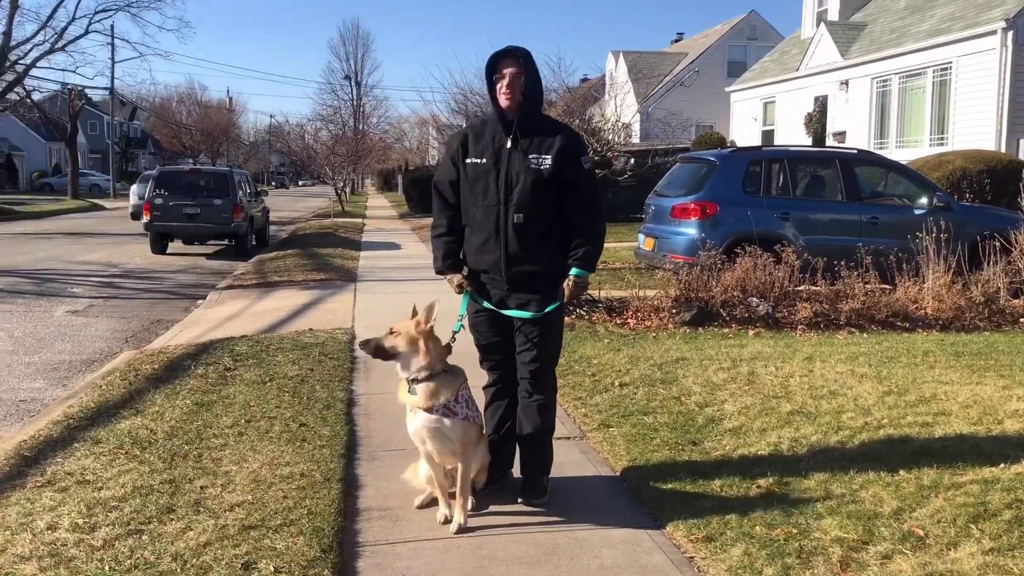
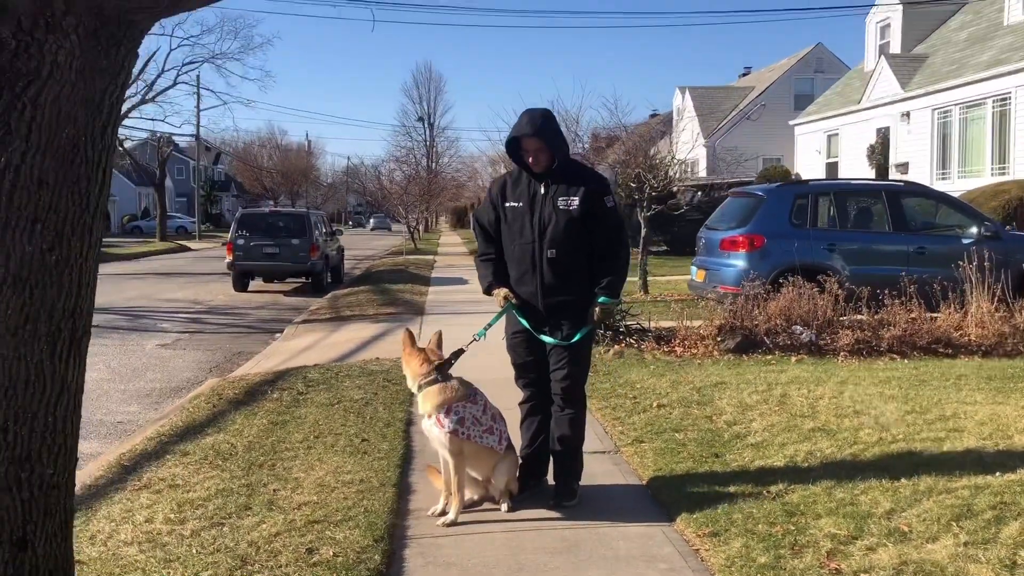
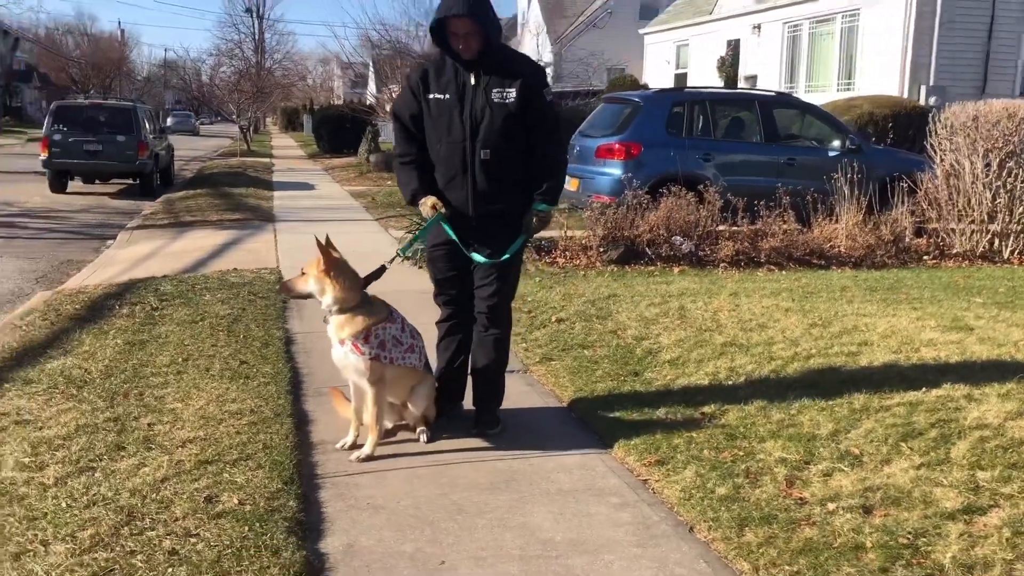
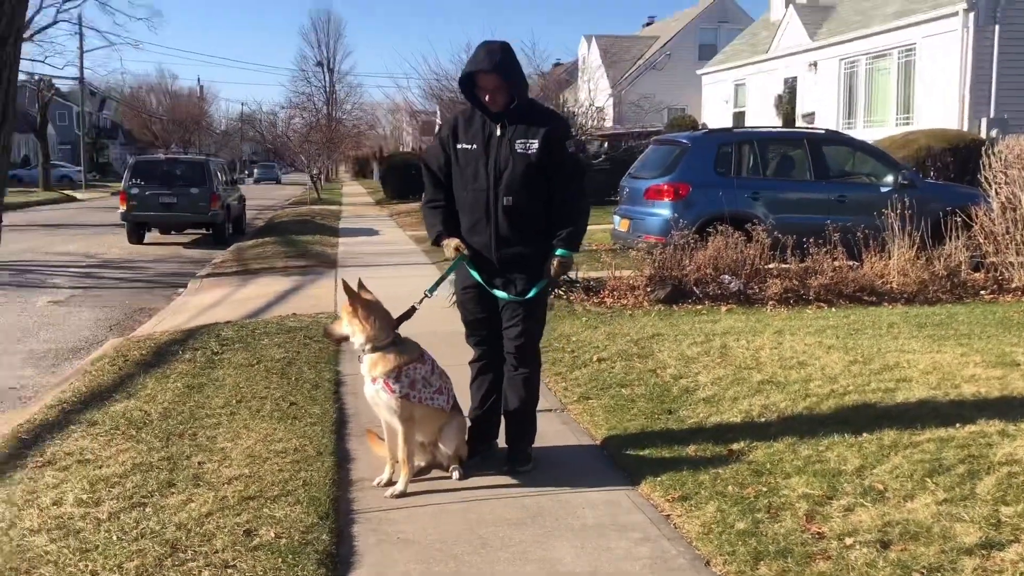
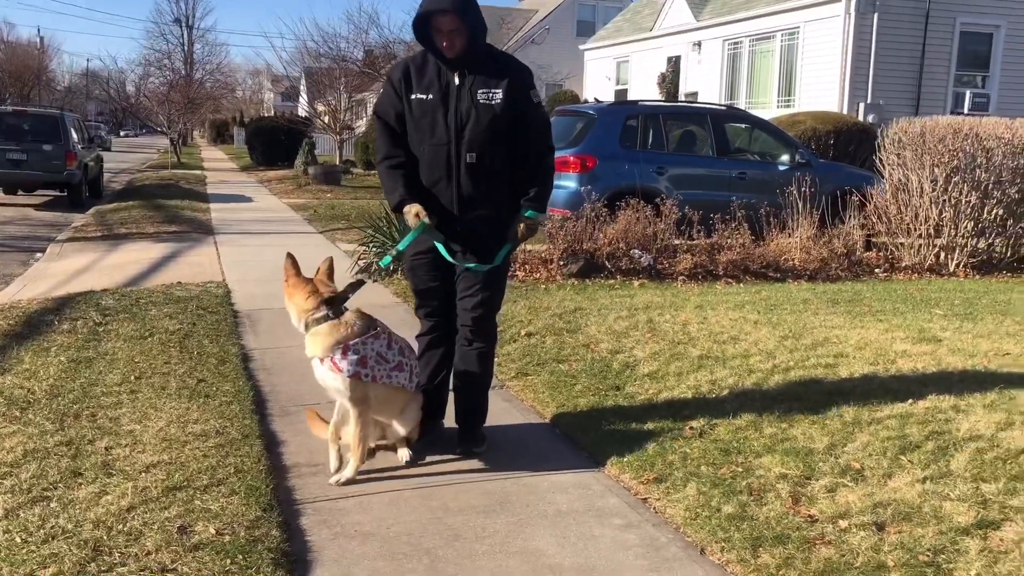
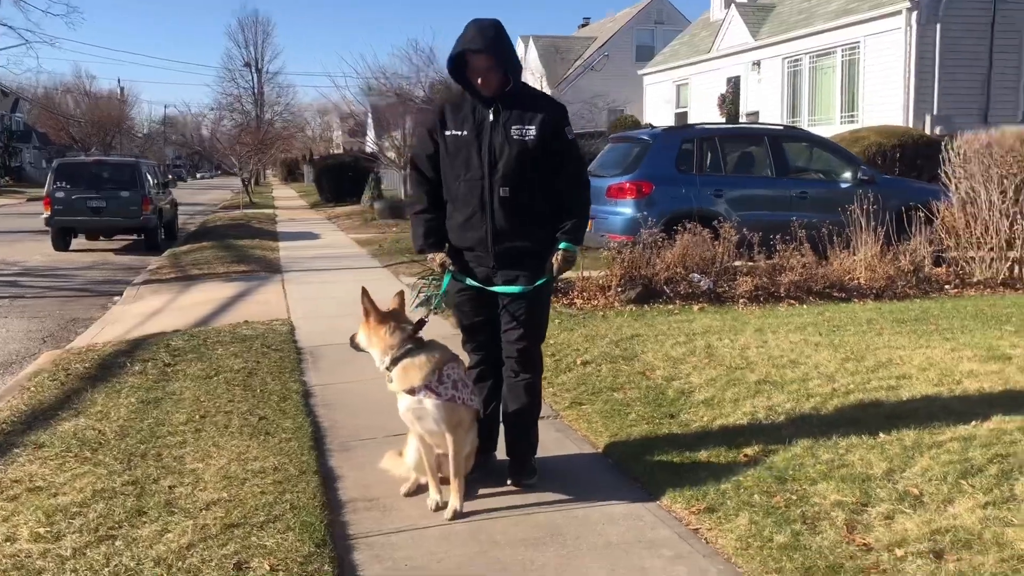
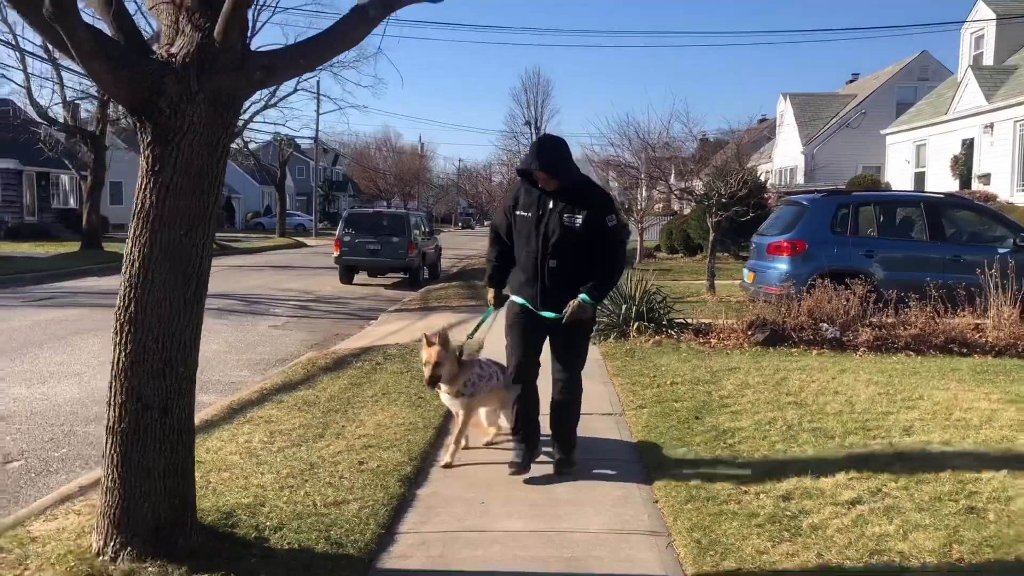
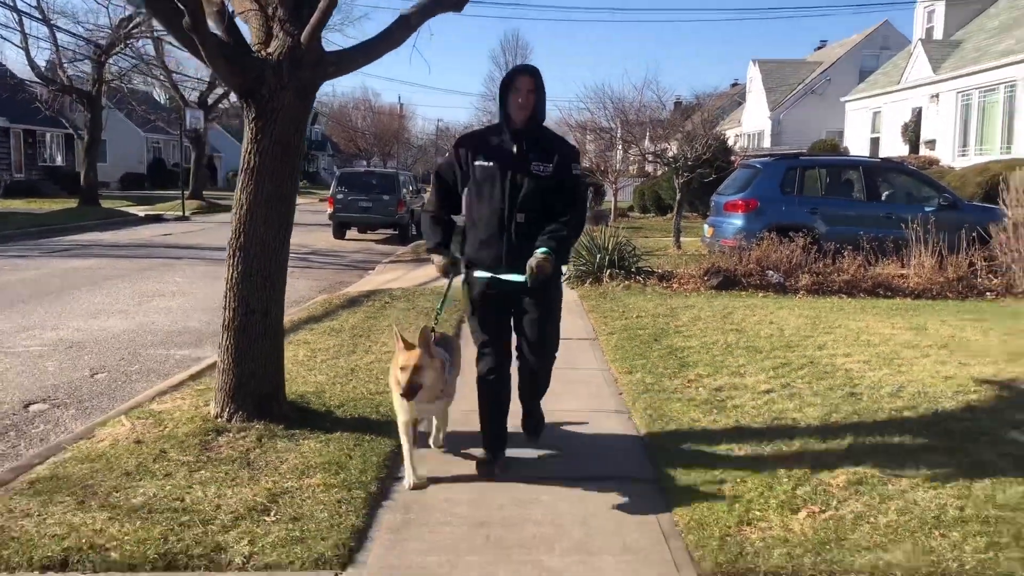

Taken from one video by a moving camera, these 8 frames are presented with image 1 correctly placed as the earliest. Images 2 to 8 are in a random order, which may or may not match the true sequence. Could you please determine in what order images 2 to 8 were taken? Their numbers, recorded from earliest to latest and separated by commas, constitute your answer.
6, 5, 3, 4, 2, 7, 8
